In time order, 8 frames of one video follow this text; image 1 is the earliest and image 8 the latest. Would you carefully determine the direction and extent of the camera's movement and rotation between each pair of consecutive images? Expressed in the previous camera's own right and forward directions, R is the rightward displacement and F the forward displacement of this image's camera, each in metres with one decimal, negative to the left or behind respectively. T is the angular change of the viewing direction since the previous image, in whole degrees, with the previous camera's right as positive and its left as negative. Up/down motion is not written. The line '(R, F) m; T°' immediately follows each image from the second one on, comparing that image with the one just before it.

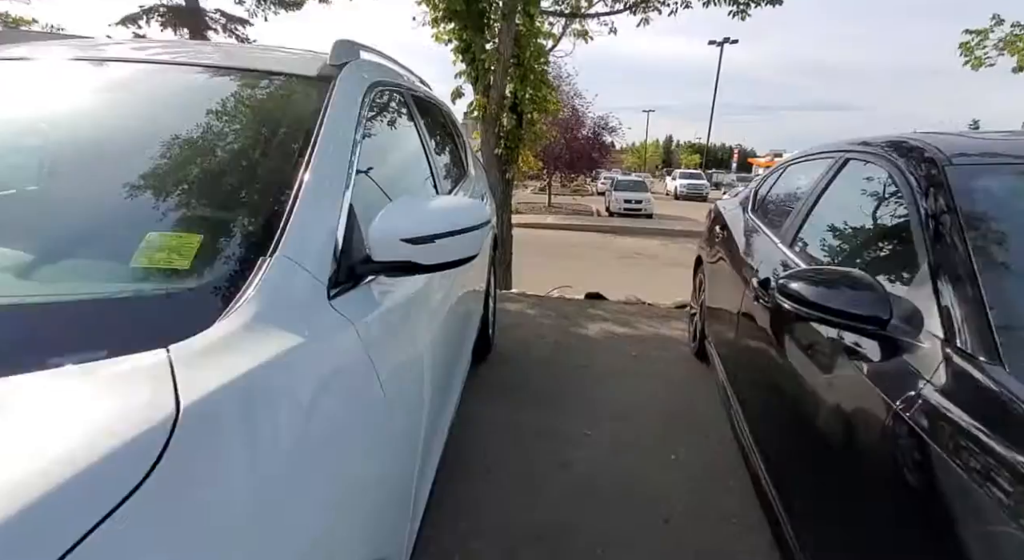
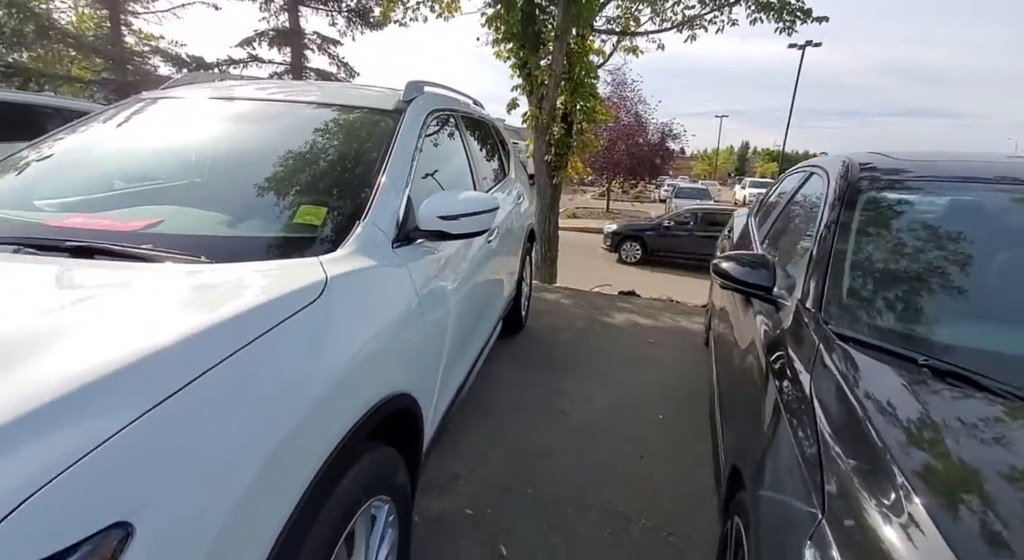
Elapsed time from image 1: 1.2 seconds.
(+0.2, -0.6) m; -7°
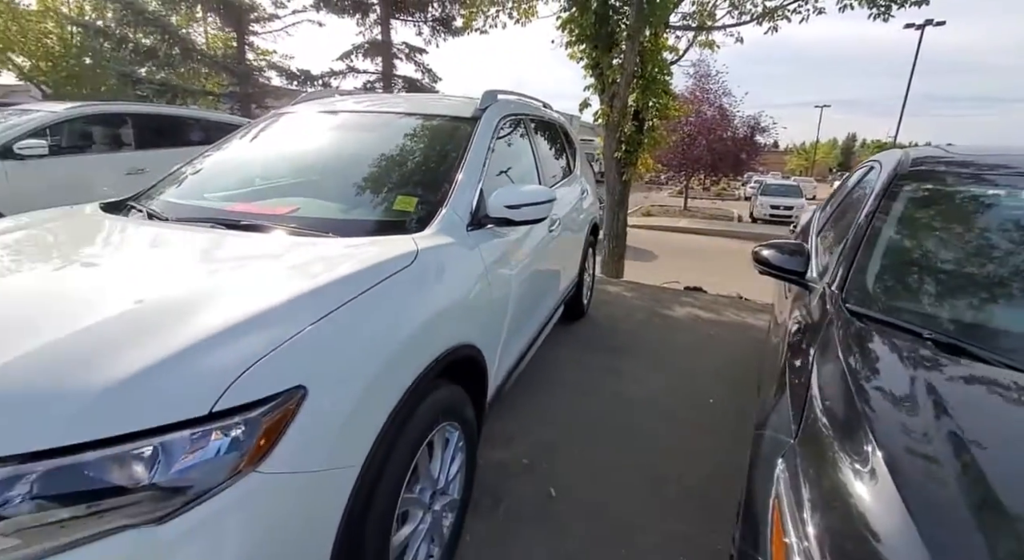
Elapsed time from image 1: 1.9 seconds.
(+0.1, -0.3) m; -9°
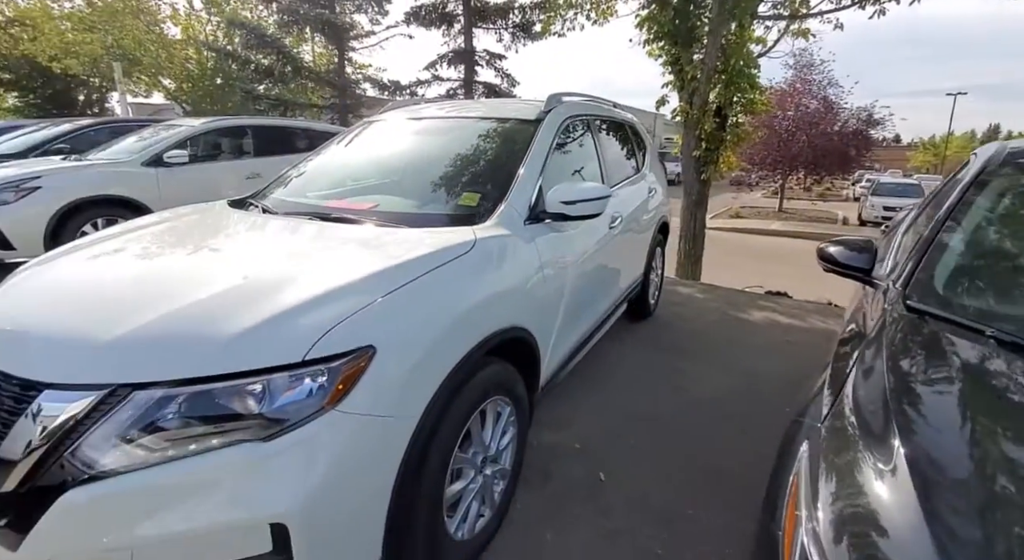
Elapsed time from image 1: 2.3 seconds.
(+0.1, -0.2) m; -9°
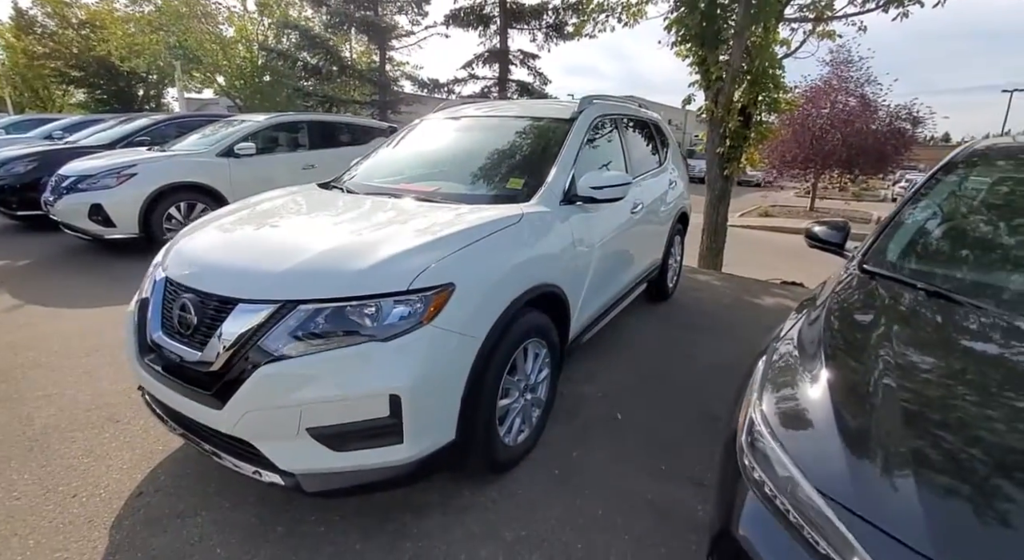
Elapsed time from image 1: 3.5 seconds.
(-0.1, -0.5) m; -3°
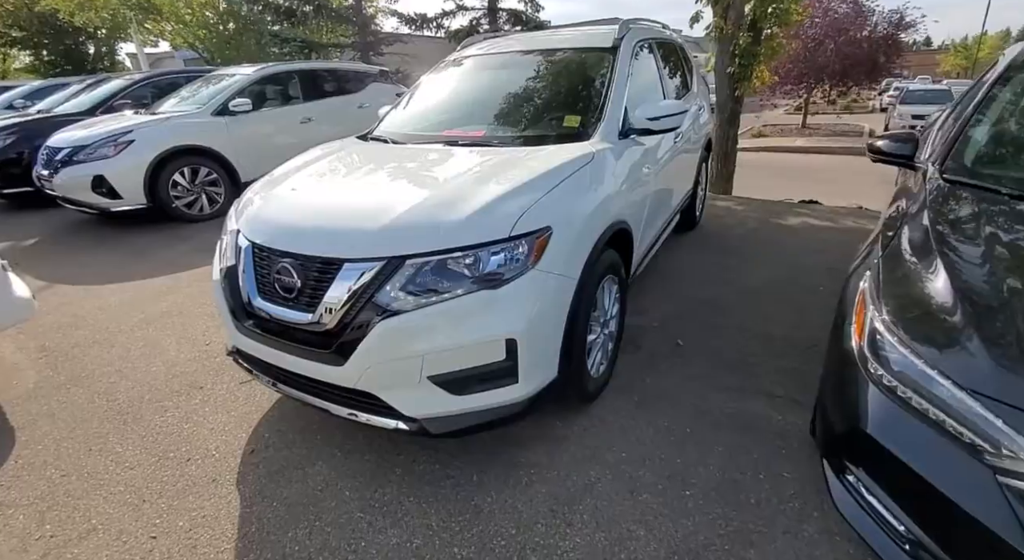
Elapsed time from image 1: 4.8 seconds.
(-0.4, 0.0) m; +1°
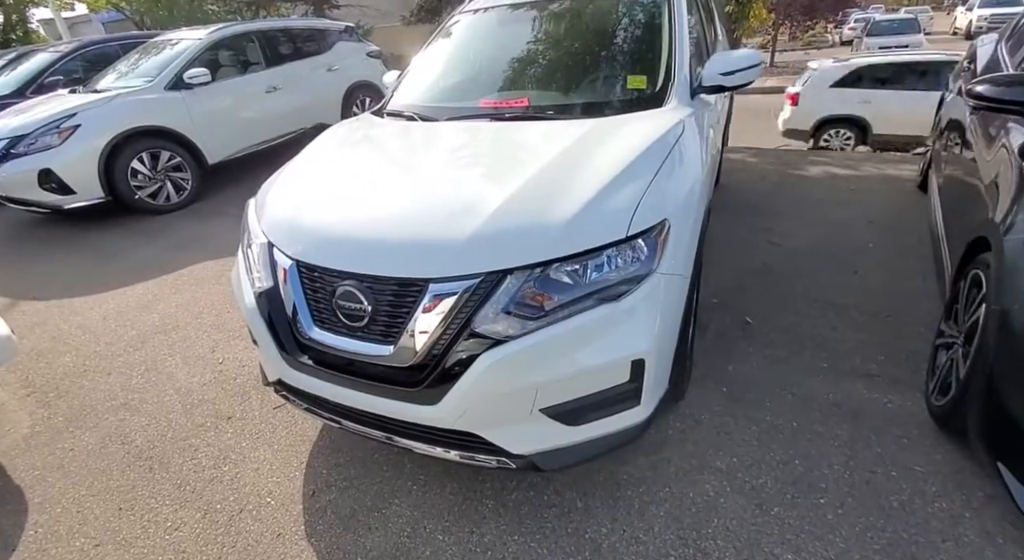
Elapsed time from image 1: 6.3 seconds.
(-0.4, +0.3) m; +4°
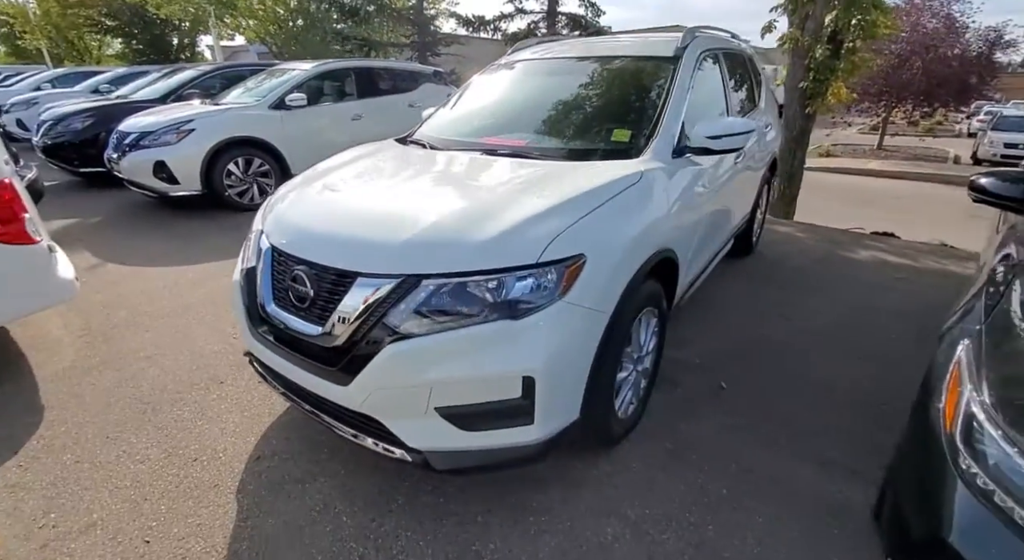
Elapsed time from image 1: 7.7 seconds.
(+0.5, -0.1) m; -9°
